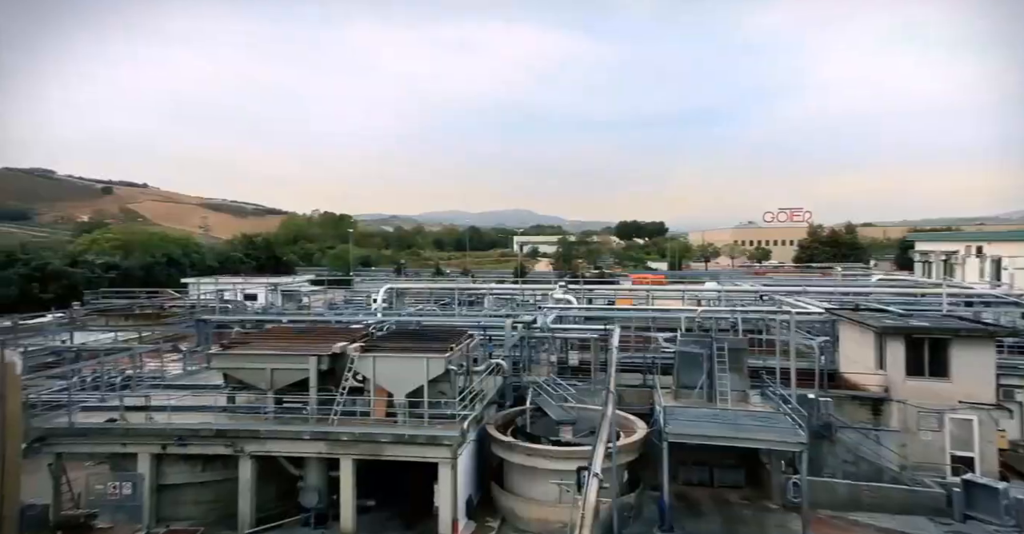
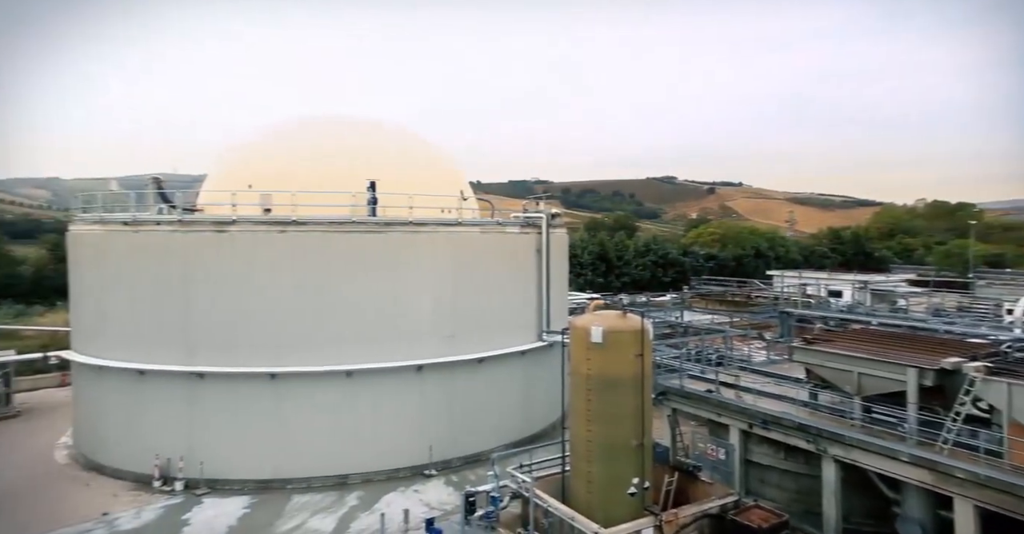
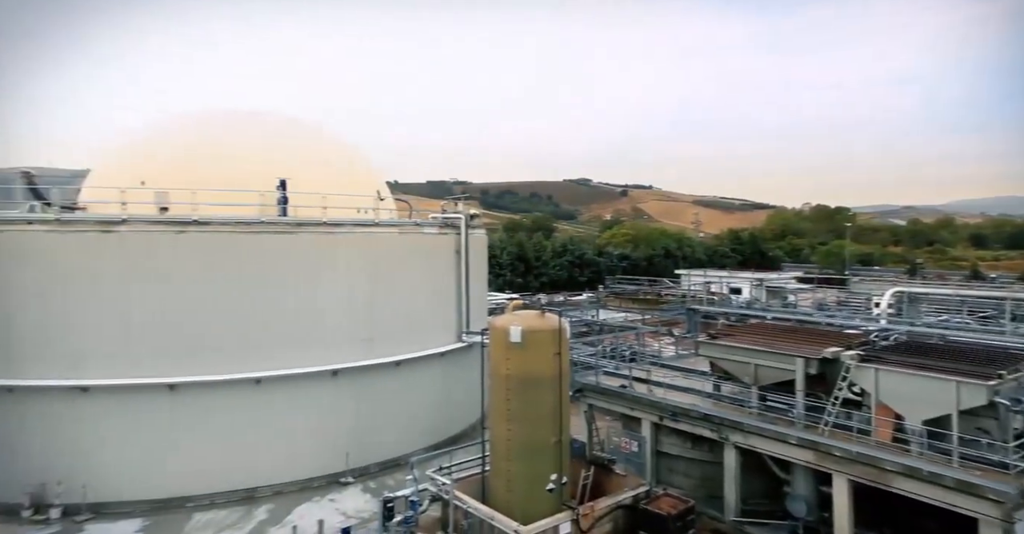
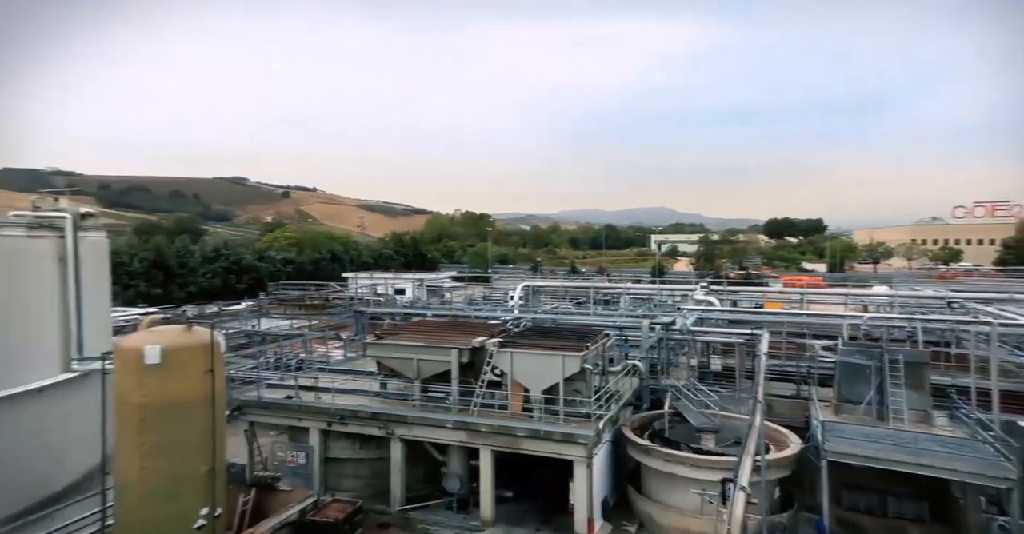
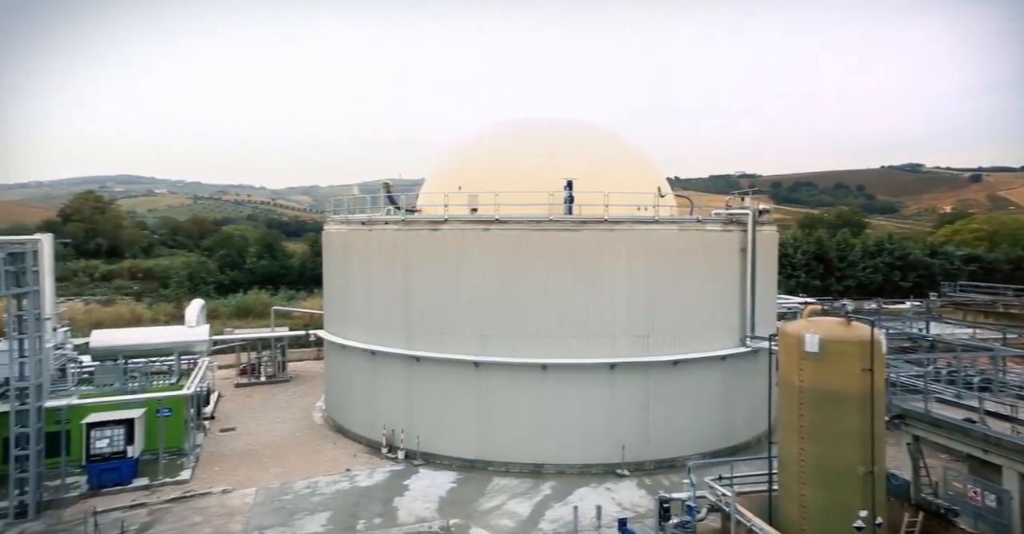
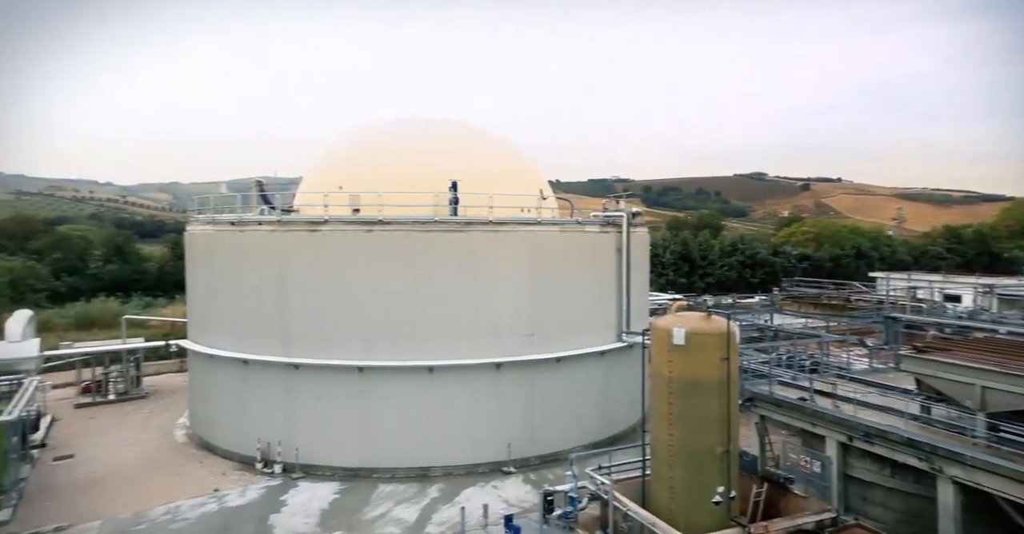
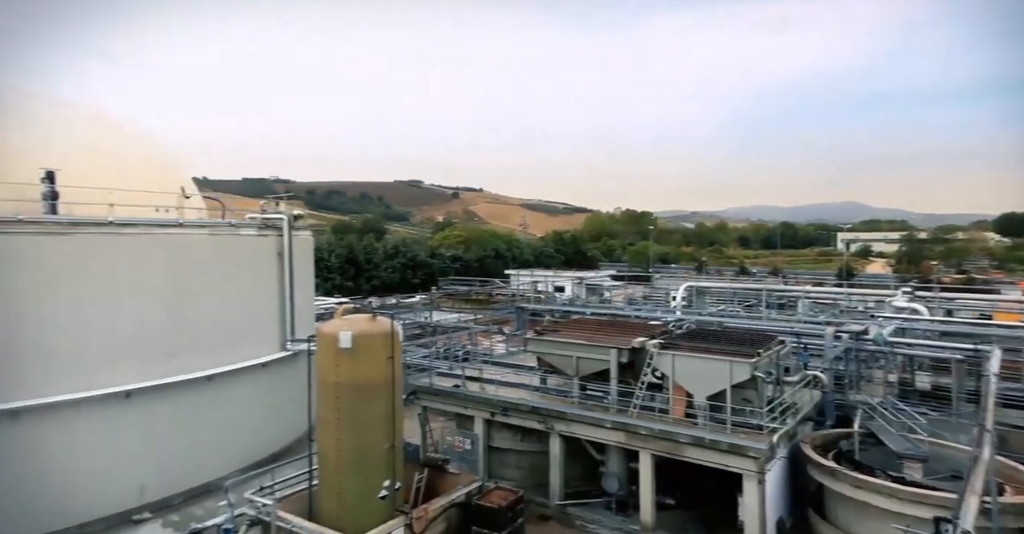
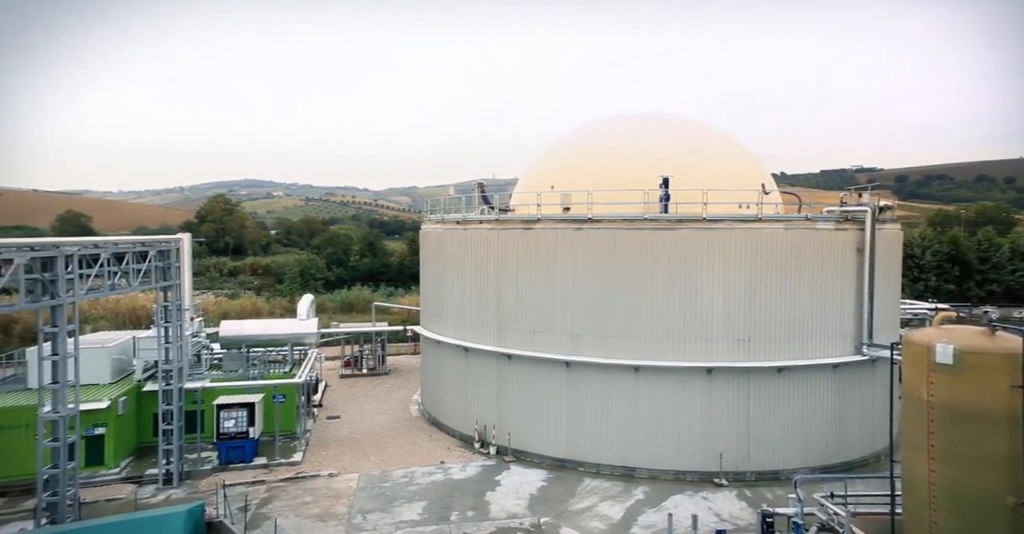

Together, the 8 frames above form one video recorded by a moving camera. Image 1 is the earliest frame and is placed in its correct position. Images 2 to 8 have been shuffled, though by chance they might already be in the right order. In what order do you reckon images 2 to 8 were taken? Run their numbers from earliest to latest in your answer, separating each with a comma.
4, 7, 3, 2, 6, 5, 8
